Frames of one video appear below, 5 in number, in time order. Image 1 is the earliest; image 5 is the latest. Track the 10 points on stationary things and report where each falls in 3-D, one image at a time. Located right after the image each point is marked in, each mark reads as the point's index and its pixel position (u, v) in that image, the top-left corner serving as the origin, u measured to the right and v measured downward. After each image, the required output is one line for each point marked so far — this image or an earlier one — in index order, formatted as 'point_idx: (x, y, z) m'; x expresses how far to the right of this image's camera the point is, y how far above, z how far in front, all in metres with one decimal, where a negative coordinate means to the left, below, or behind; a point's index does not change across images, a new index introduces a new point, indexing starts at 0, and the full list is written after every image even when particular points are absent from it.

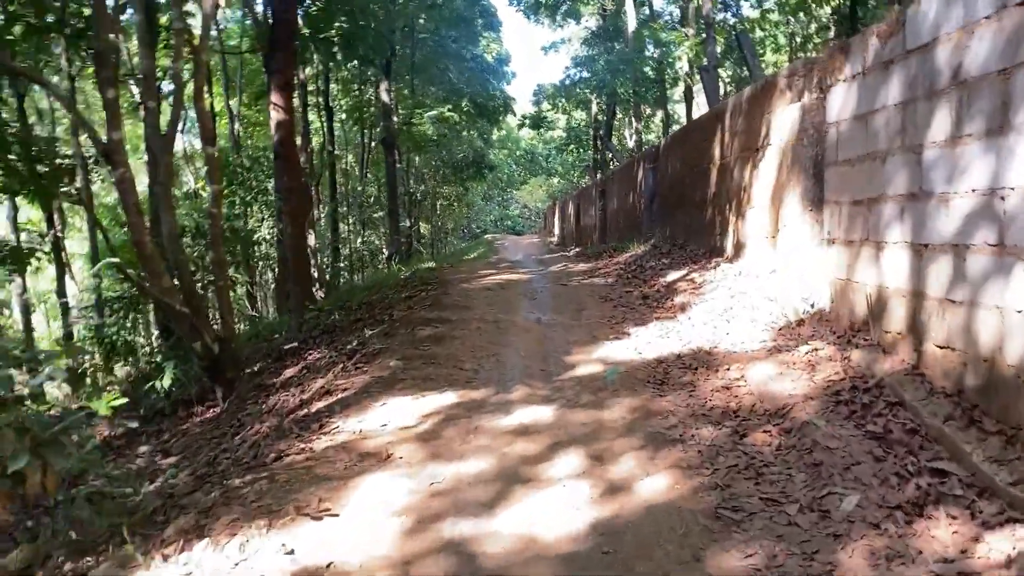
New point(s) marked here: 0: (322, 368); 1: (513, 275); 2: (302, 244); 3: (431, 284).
0: (-1.5, -0.6, +6.7) m
1: (0.0, +0.2, +10.4) m
2: (-2.4, +0.5, +9.9) m
3: (-0.9, +0.1, +9.6) m
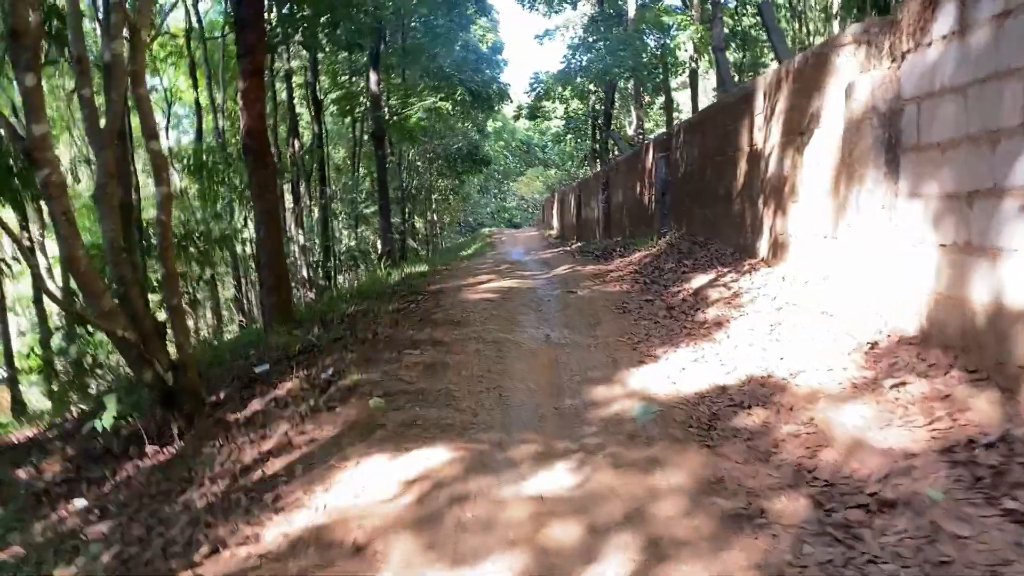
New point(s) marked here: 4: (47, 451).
0: (-1.4, -0.8, +5.6) m
1: (+0.1, +0.1, +9.3) m
2: (-2.4, +0.4, +8.8) m
3: (-0.9, 0.0, +8.5) m
4: (-4.6, -1.6, +8.5) m
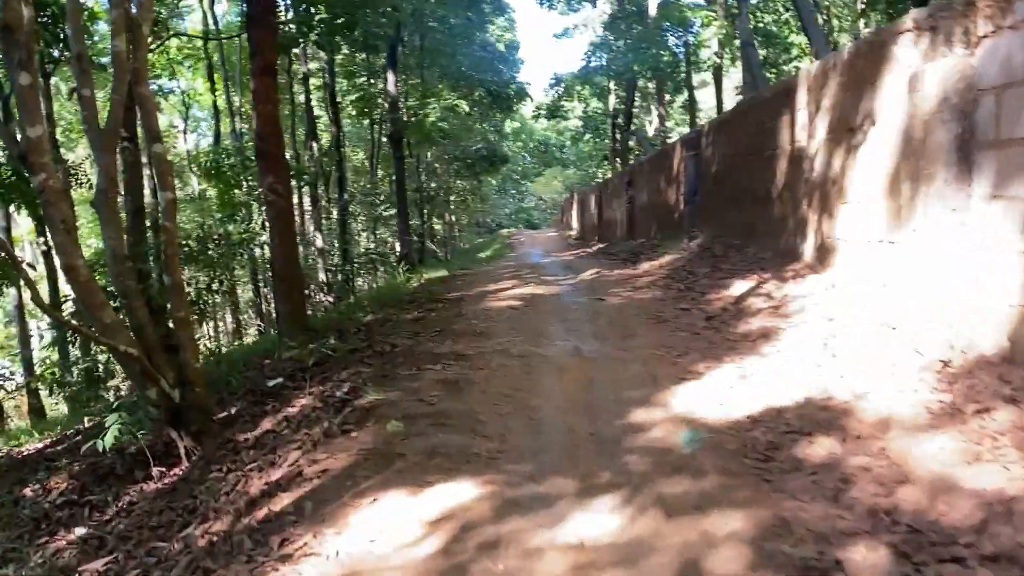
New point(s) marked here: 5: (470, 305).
0: (-1.3, -0.8, +5.2) m
1: (+0.3, 0.0, +8.8) m
2: (-2.1, +0.3, +8.4) m
3: (-0.6, -0.1, +8.0) m
4: (-4.3, -1.7, +8.2) m
5: (-0.4, -0.1, +7.6) m
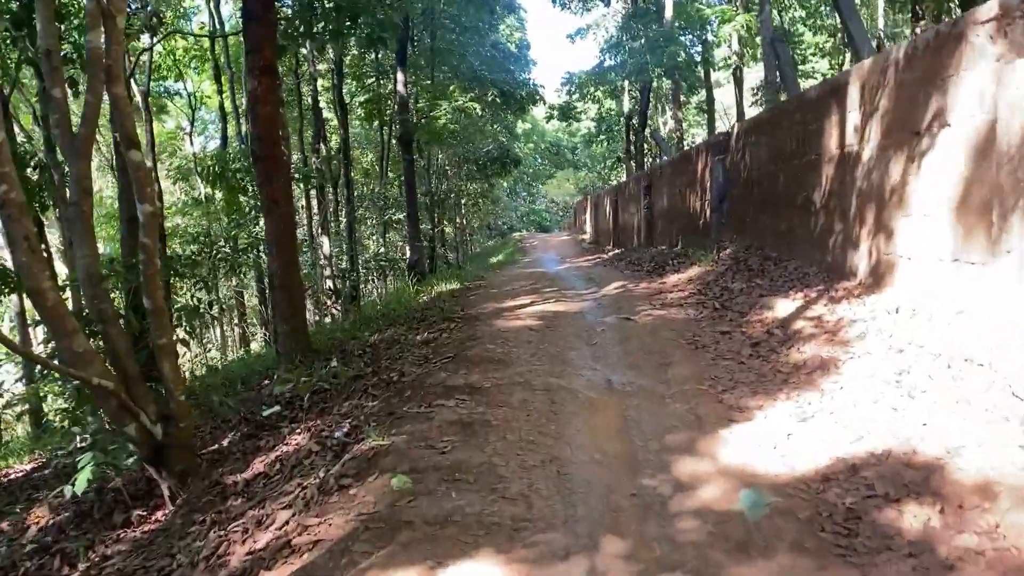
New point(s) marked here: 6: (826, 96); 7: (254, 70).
0: (-1.1, -1.0, +4.6) m
1: (+0.5, -0.1, +8.2) m
2: (-2.0, +0.2, +7.8) m
3: (-0.5, -0.3, +7.4) m
4: (-4.2, -1.8, +7.6) m
5: (-0.2, -0.3, +6.9) m
6: (+2.5, +1.5, +6.9) m
7: (-2.2, +1.9, +7.5) m
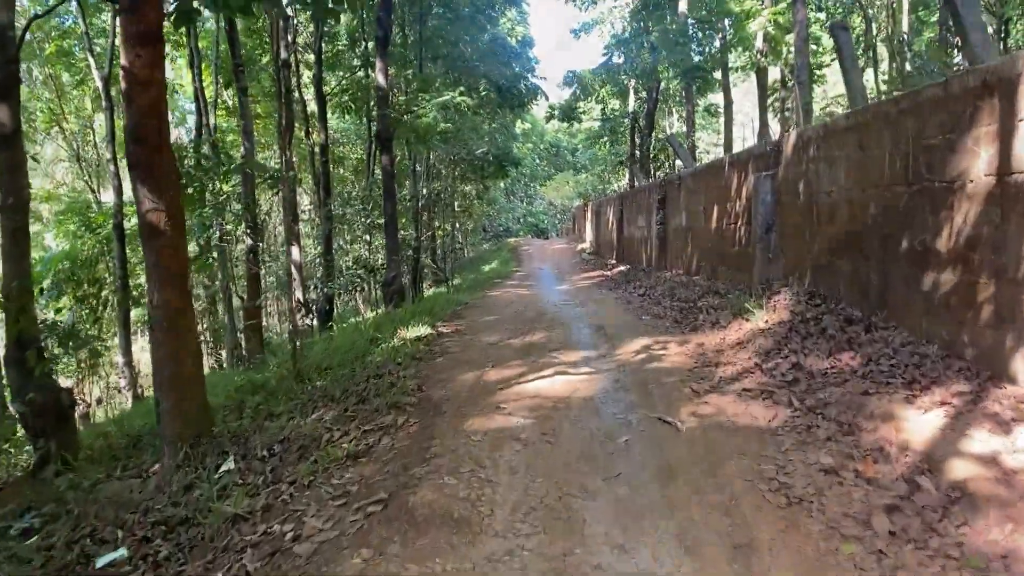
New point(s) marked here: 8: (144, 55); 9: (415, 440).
0: (-1.3, -1.4, +2.3) m
1: (+0.3, -0.5, +5.9) m
2: (-2.1, -0.2, +5.5) m
3: (-0.6, -0.7, +5.1) m
4: (-4.3, -2.2, +5.3) m
5: (-0.3, -0.7, +4.6) m
6: (+2.4, +1.0, +4.6) m
7: (-2.3, +1.5, +5.2) m
8: (-2.2, +1.4, +5.2) m
9: (-0.5, -0.8, +4.4) m
